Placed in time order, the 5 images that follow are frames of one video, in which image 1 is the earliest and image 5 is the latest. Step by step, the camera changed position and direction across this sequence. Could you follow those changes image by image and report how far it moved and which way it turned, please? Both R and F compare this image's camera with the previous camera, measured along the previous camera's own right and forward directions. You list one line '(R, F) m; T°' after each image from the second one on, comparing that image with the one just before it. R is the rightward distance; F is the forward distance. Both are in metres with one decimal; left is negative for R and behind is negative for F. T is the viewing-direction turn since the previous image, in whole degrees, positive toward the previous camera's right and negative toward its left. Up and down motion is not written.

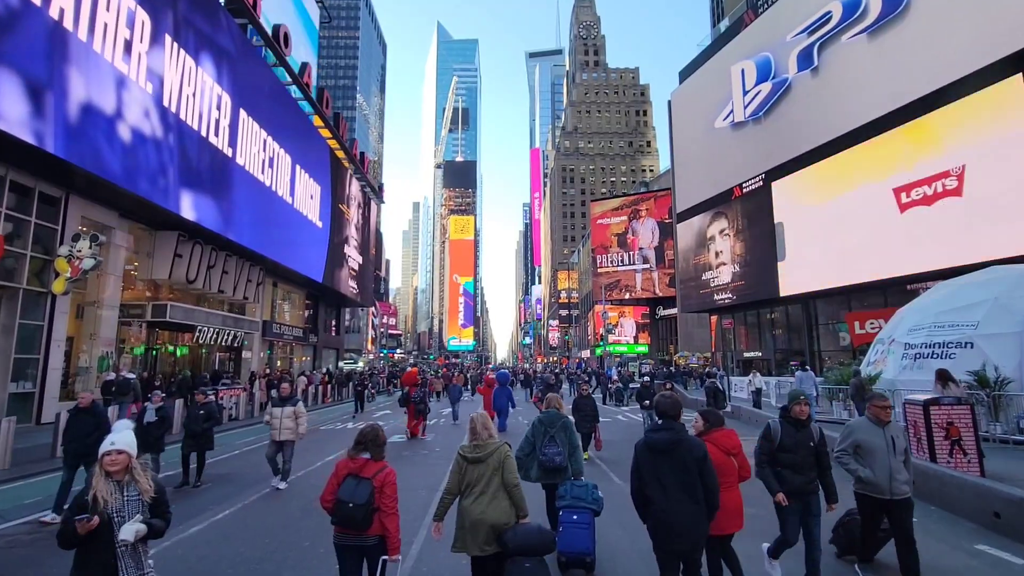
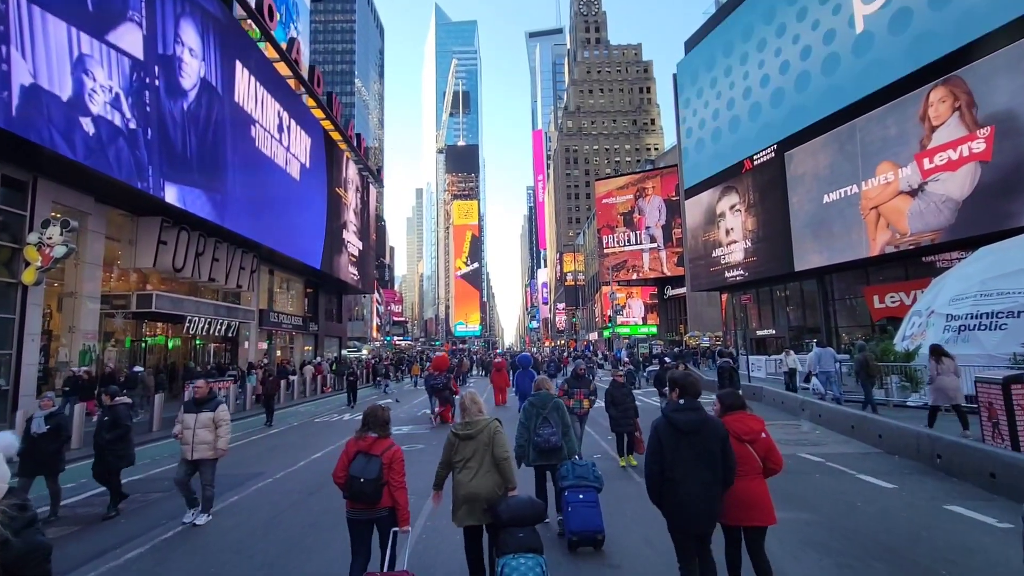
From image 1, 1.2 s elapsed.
(+0.1, +1.3) m; -1°
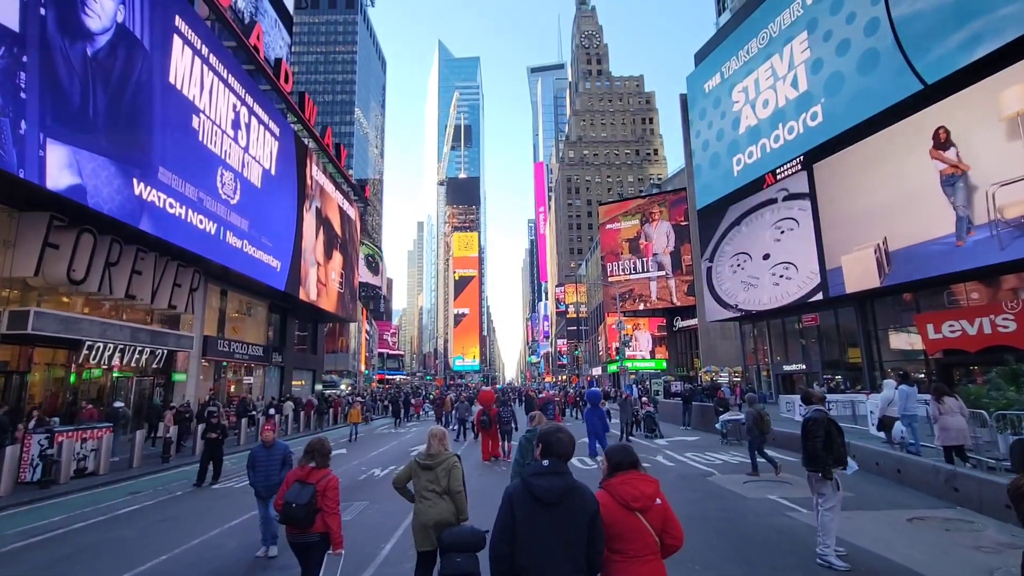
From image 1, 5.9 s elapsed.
(+0.5, +5.2) m; 0°
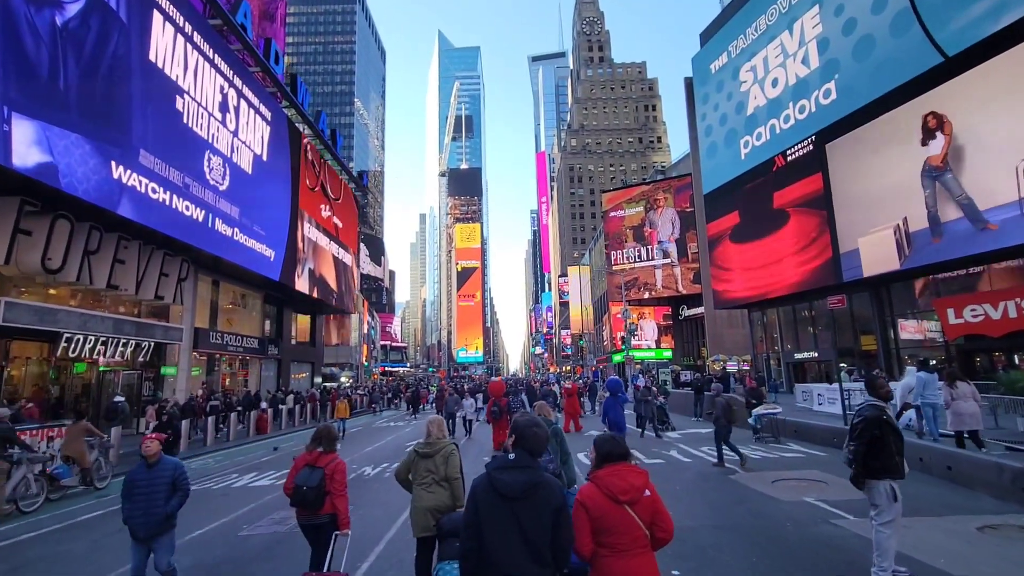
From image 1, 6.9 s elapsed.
(+0.1, +1.1) m; 0°
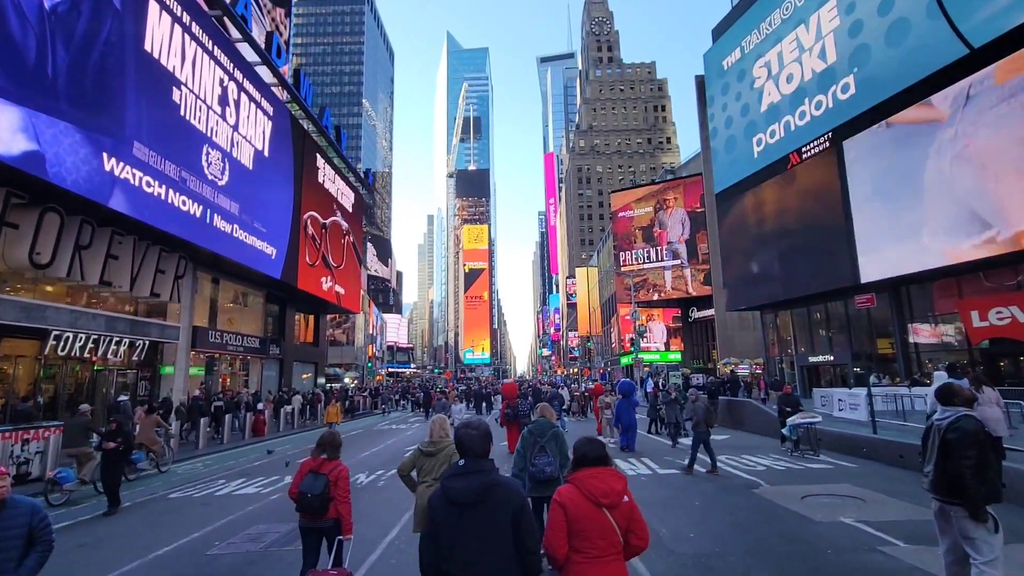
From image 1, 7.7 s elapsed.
(+0.1, +0.8) m; -1°
